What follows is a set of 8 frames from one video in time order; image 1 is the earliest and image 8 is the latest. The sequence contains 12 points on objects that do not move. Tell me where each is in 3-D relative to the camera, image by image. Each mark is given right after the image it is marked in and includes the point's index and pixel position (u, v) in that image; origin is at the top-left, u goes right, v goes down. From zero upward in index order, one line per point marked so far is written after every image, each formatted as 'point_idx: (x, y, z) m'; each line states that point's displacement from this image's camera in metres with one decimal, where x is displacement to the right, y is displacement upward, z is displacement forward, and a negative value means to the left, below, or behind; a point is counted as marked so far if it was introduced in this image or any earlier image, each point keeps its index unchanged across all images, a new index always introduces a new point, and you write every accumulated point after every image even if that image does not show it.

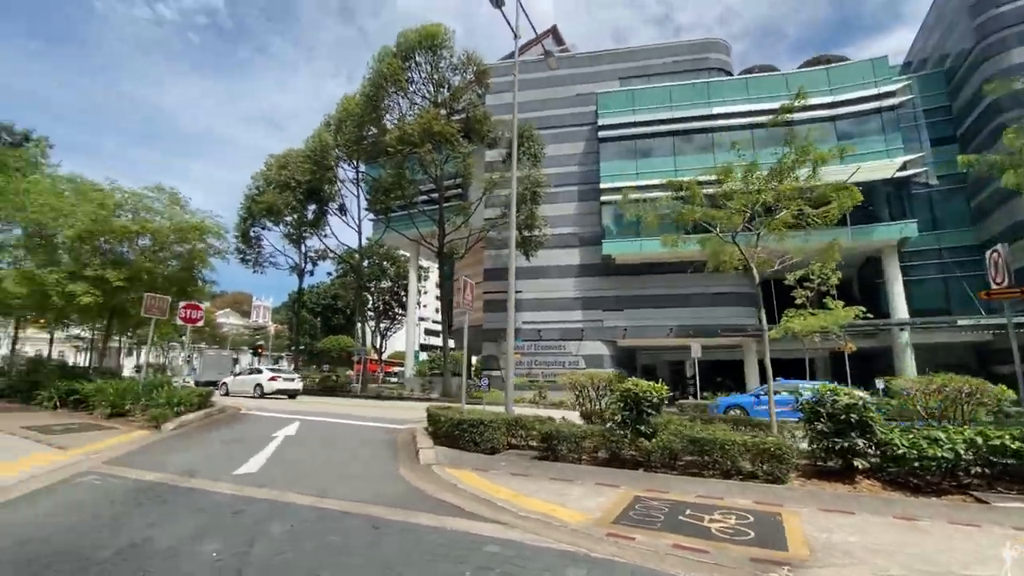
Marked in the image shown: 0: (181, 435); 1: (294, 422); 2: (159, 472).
0: (-6.6, -2.9, +9.7) m
1: (-4.9, -3.0, +10.9) m
2: (-4.9, -2.6, +6.8) m
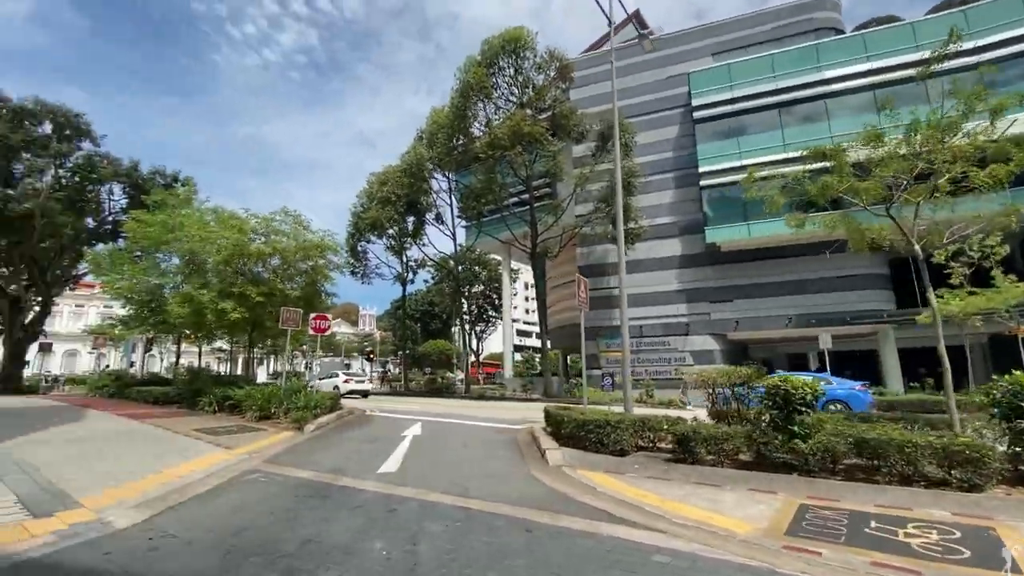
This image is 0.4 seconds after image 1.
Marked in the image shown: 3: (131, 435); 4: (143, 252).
0: (-4.1, -3.2, +10.5) m
1: (-2.2, -3.2, +11.3) m
2: (-3.0, -2.8, +7.3) m
3: (-7.8, -3.0, +9.9) m
4: (-15.2, +1.4, +20.0) m
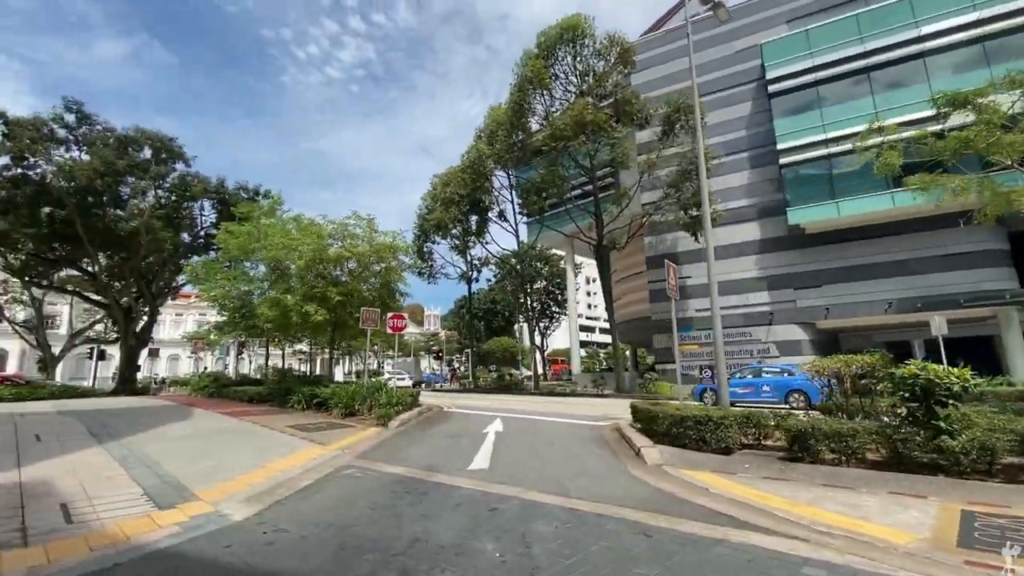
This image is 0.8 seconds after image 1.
0: (-2.3, -3.2, +10.6) m
1: (-0.3, -3.1, +11.2) m
2: (-1.6, -2.7, +7.4) m
3: (-6.1, -3.1, +10.5) m
4: (-12.3, +1.1, +21.4) m
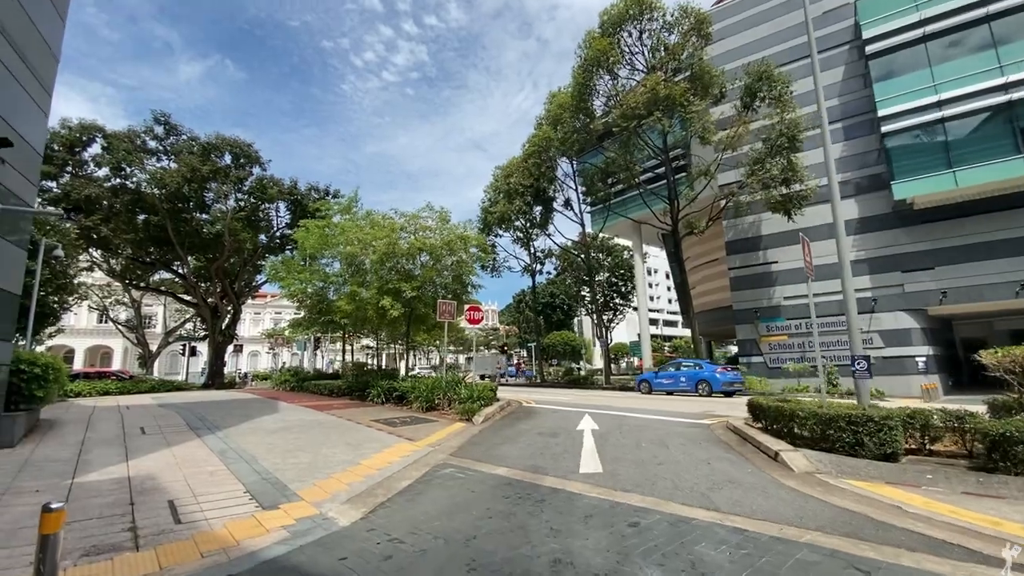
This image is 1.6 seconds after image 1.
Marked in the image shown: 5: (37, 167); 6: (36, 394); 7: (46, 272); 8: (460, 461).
0: (-0.4, -2.9, +10.1) m
1: (+1.7, -2.8, +10.5) m
2: (-0.1, -2.5, +6.8) m
3: (-4.1, -3.0, +10.4) m
4: (-9.1, +1.3, +21.9) m
5: (-8.9, +2.3, +9.0) m
6: (-8.5, -1.9, +8.6) m
7: (-15.9, +0.5, +16.5) m
8: (-0.8, -2.6, +7.3) m
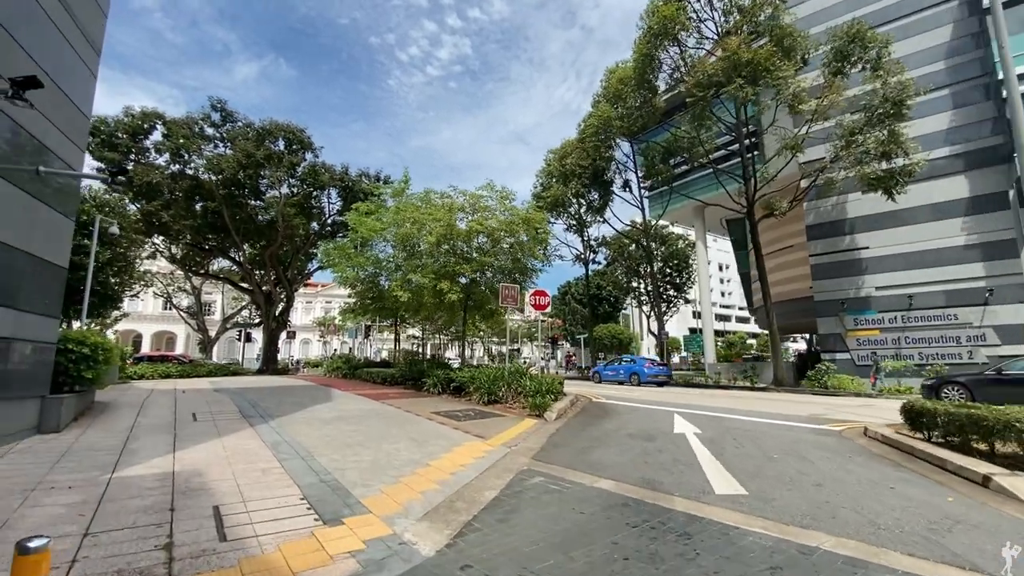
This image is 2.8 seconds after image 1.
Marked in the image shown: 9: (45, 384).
0: (+1.1, -2.5, +8.8) m
1: (+3.2, -2.4, +9.0) m
2: (+1.1, -2.2, +5.5) m
3: (-2.6, -2.5, +9.5) m
4: (-6.6, +1.9, +21.3) m
5: (-7.5, +2.7, +8.4) m
6: (-7.2, -1.4, +8.1) m
7: (-13.8, +1.2, +16.5) m
8: (+0.4, -2.3, +6.1) m
9: (-7.2, -1.5, +7.4) m
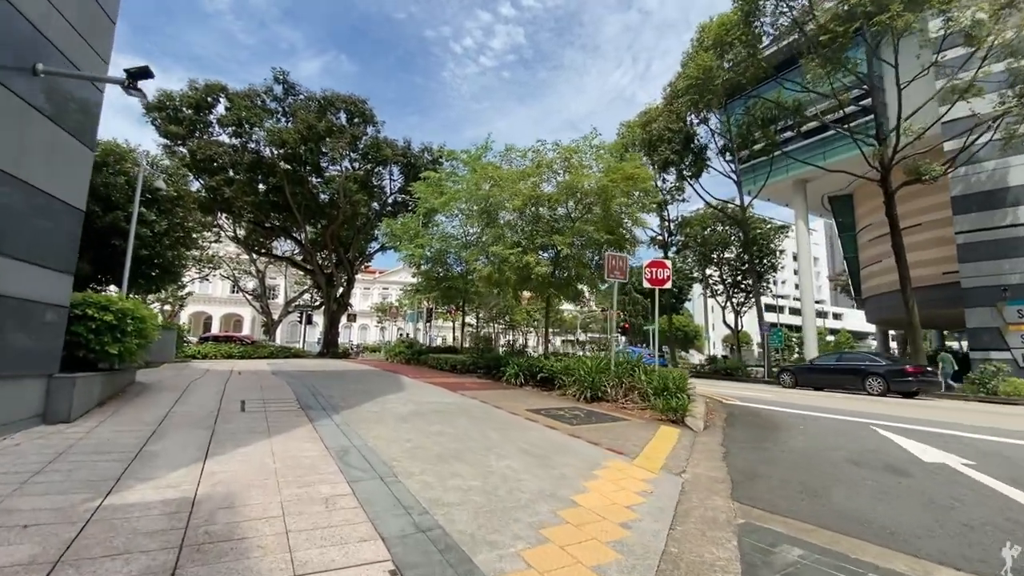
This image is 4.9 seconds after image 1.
0: (+2.9, -2.0, +6.3) m
1: (+5.0, -1.9, +6.3) m
2: (+2.6, -1.7, +3.0) m
3: (-0.7, -1.9, +7.4) m
4: (-3.4, +2.8, +19.4) m
5: (-5.5, +3.4, +6.7) m
6: (-5.3, -0.8, +6.4) m
7: (-11.1, +2.1, +15.5) m
8: (+2.0, -1.8, +3.7) m
9: (-5.4, -0.9, +5.7) m
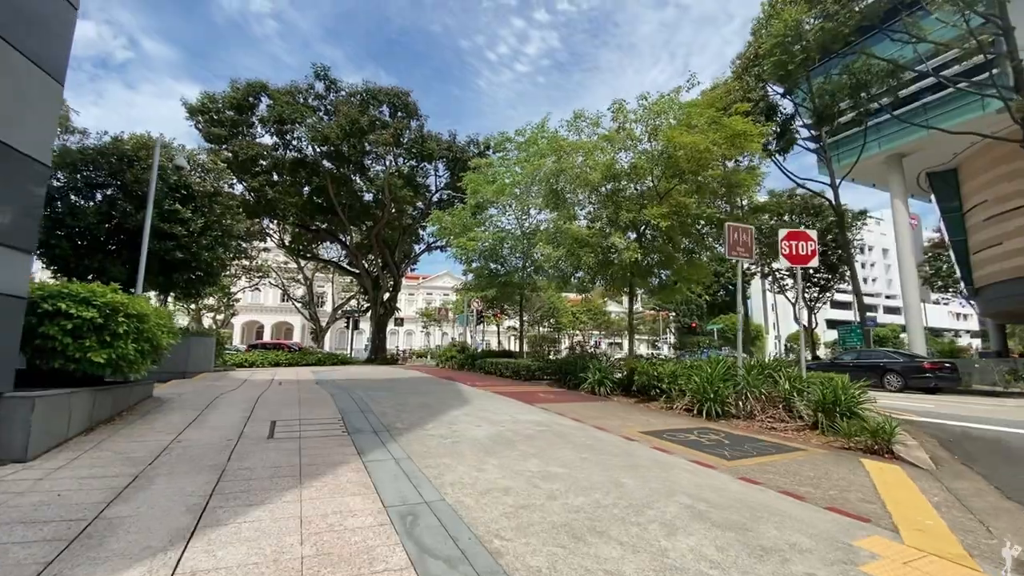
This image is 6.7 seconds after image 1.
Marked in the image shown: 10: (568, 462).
0: (+4.1, -1.6, +4.0) m
1: (+6.2, -1.5, +3.8) m
2: (+3.5, -1.3, +0.7) m
3: (+0.7, -1.7, +5.3) m
4: (-1.1, +2.9, +17.6) m
5: (-4.4, +3.5, +5.1) m
6: (-4.1, -0.7, +4.7) m
7: (-9.1, +2.0, +14.3) m
8: (+3.0, -1.4, +1.4) m
9: (-4.2, -0.7, +4.1) m
10: (+0.5, -1.6, +4.5) m
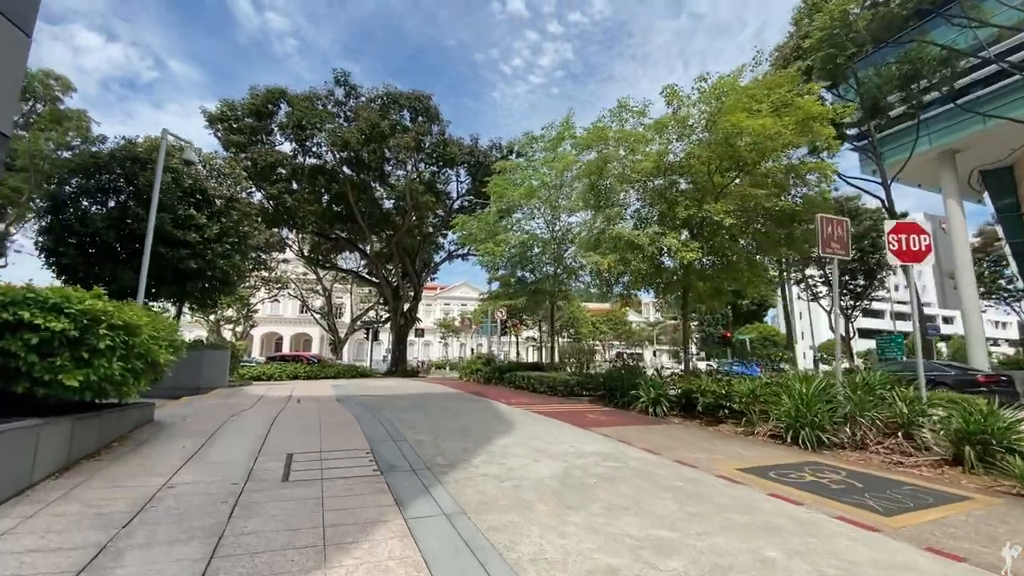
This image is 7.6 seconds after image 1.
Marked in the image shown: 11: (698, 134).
0: (+4.7, -1.6, +2.7) m
1: (+6.8, -1.4, +2.5) m
2: (+4.0, -1.2, -0.5) m
3: (+1.3, -1.7, +4.2) m
4: (-0.1, +2.6, +16.6) m
5: (-3.8, +3.5, +4.3) m
6: (-3.5, -0.7, +3.8) m
7: (-8.2, +1.7, +13.5) m
8: (+3.5, -1.3, +0.2) m
9: (-3.6, -0.7, +3.1) m
10: (+1.2, -1.6, +3.4) m
11: (+3.6, +3.1, +9.8) m
